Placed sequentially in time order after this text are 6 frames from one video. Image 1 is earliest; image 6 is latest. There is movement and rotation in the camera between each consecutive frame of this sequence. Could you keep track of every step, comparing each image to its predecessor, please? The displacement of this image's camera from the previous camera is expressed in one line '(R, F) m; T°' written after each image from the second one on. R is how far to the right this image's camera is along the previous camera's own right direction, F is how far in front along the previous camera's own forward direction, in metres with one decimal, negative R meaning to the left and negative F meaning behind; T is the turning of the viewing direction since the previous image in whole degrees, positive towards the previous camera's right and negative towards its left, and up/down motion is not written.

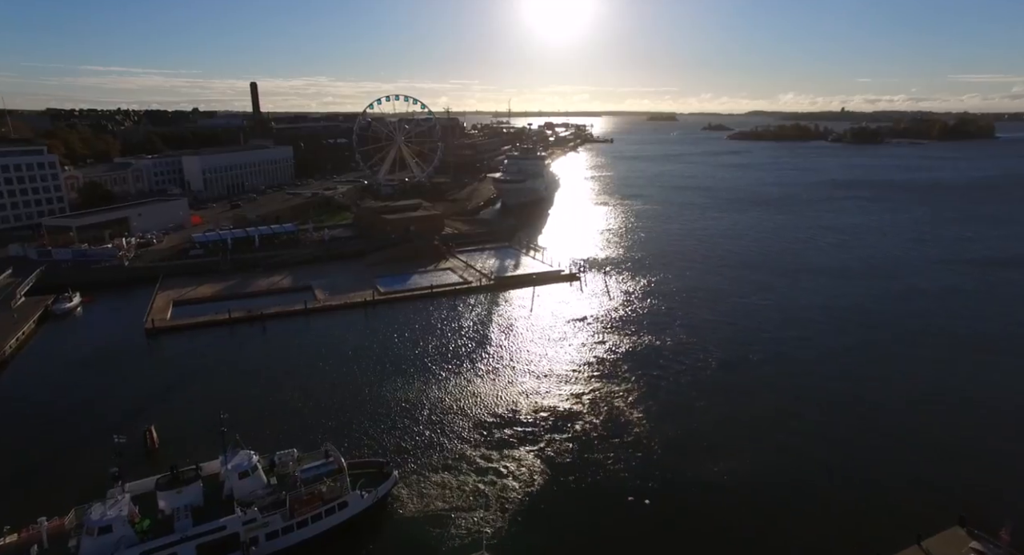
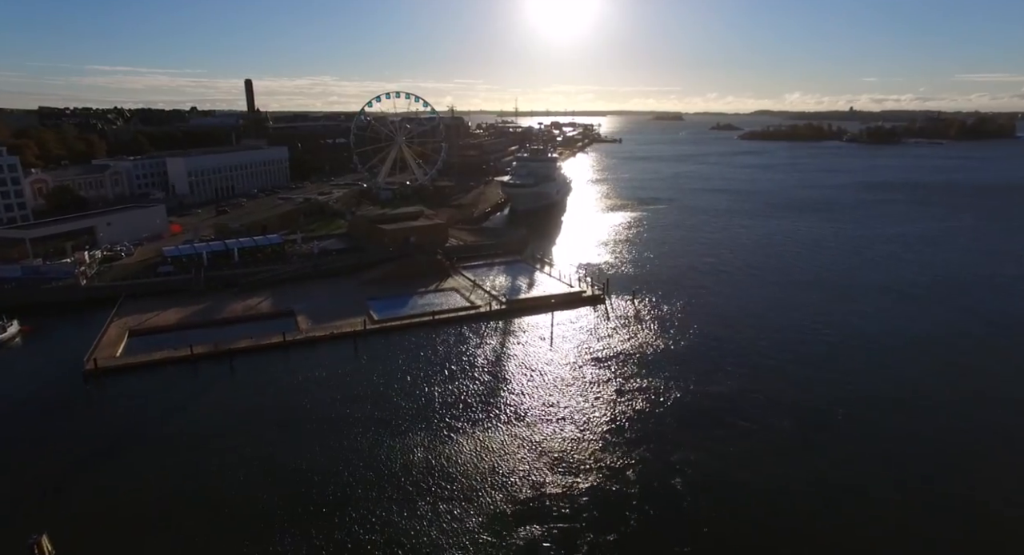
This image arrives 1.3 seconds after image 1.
(-0.2, +2.0) m; 0°
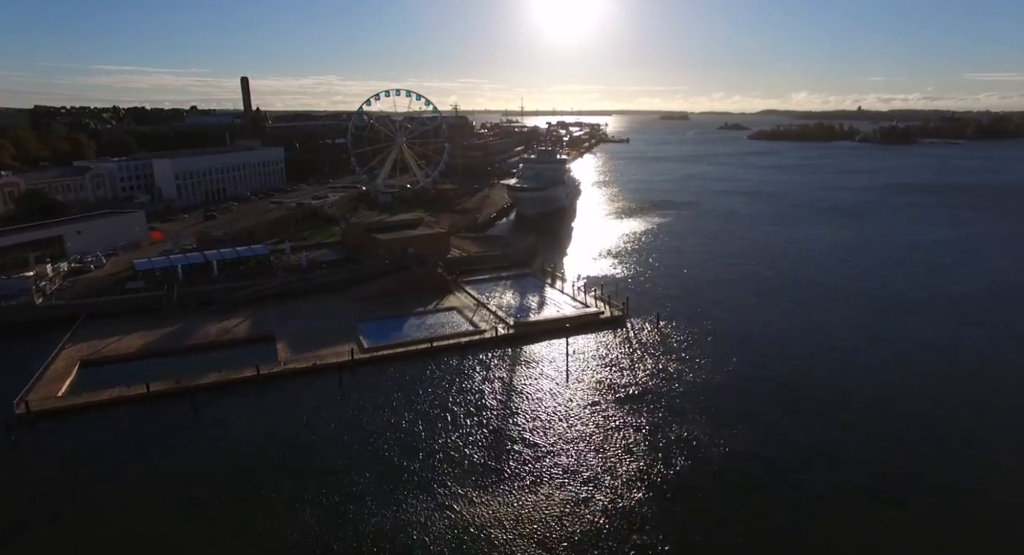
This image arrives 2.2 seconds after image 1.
(-0.1, +1.4) m; 0°
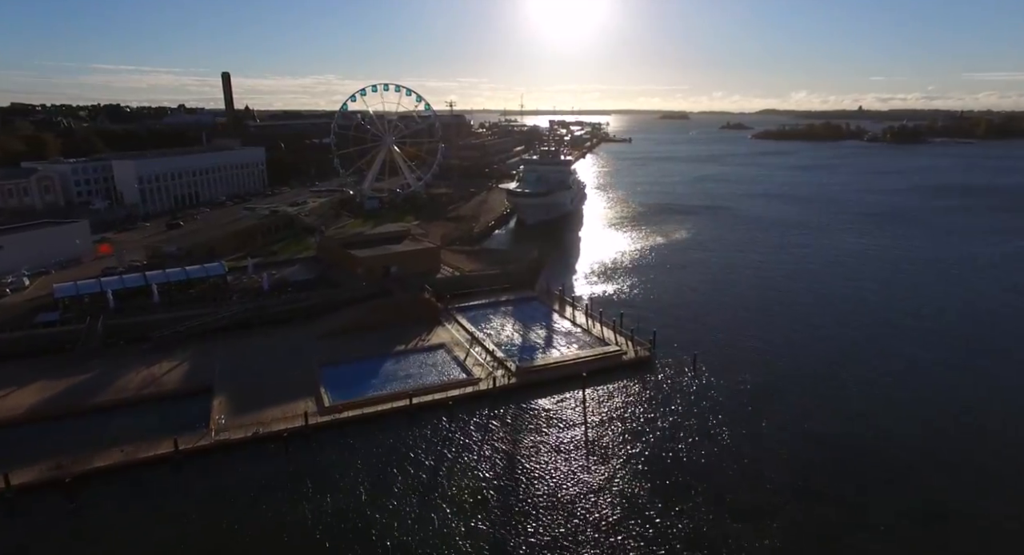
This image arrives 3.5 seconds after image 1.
(0.0, +2.2) m; 0°
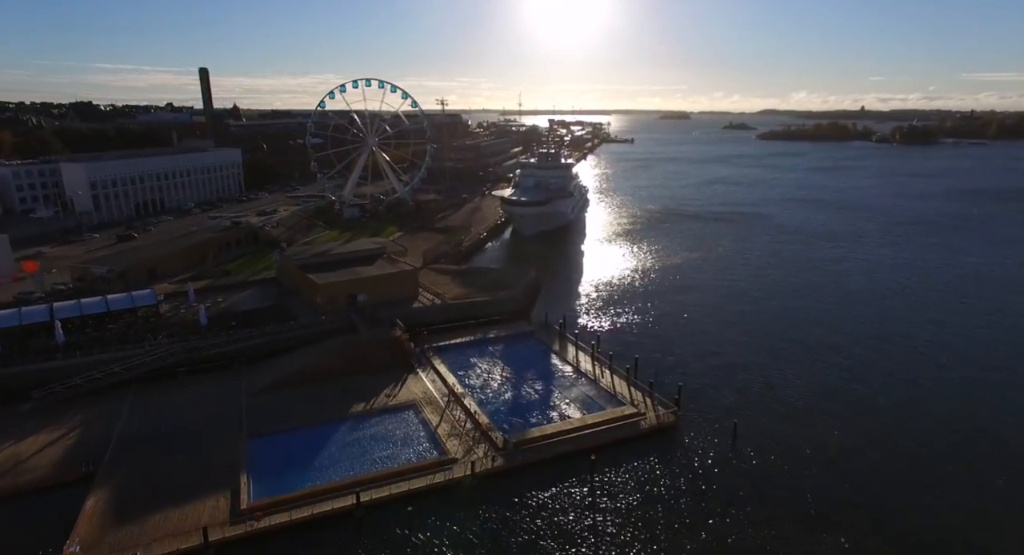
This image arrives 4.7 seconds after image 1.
(+0.1, +2.1) m; 0°
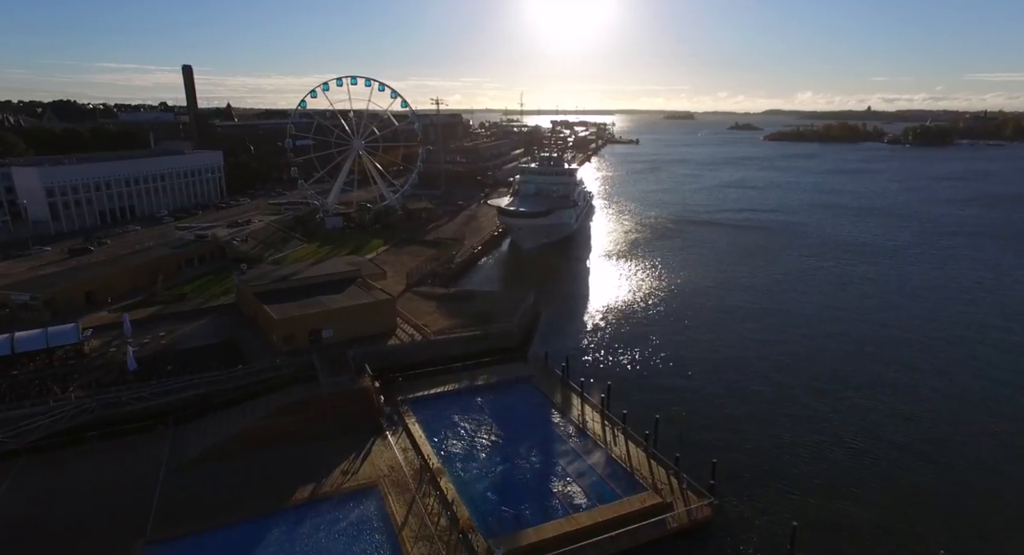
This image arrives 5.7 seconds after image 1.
(+0.1, +1.7) m; 0°
